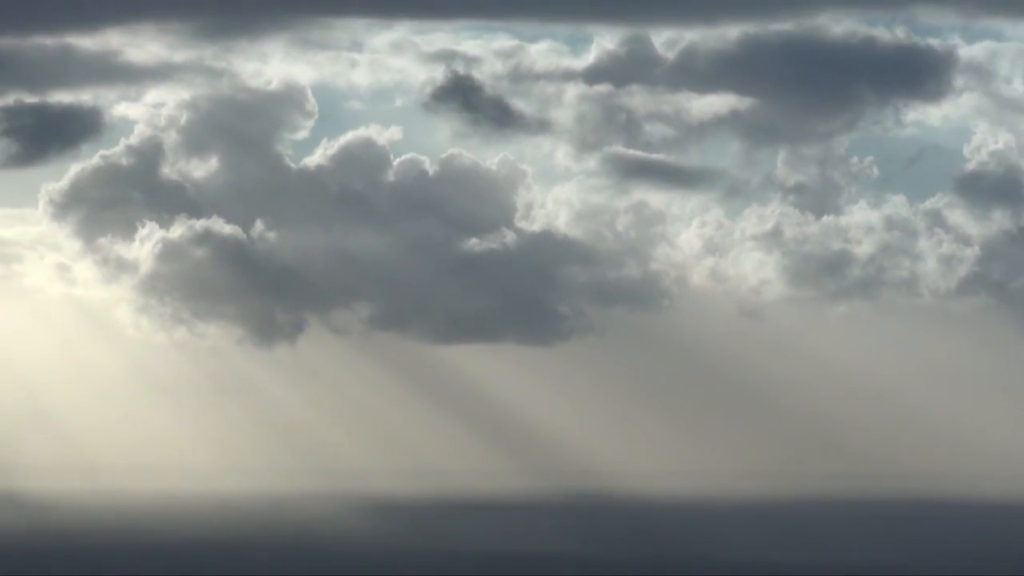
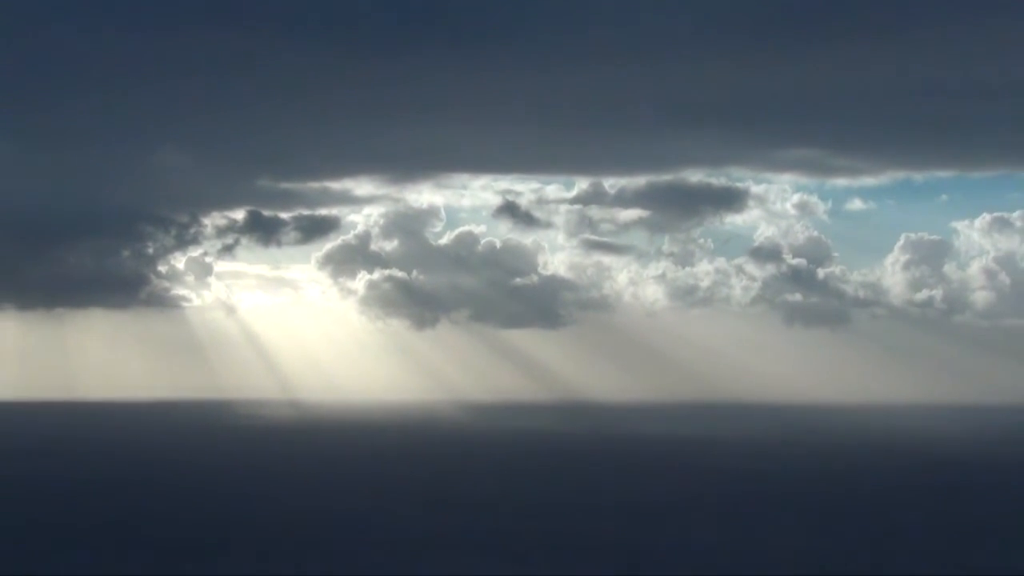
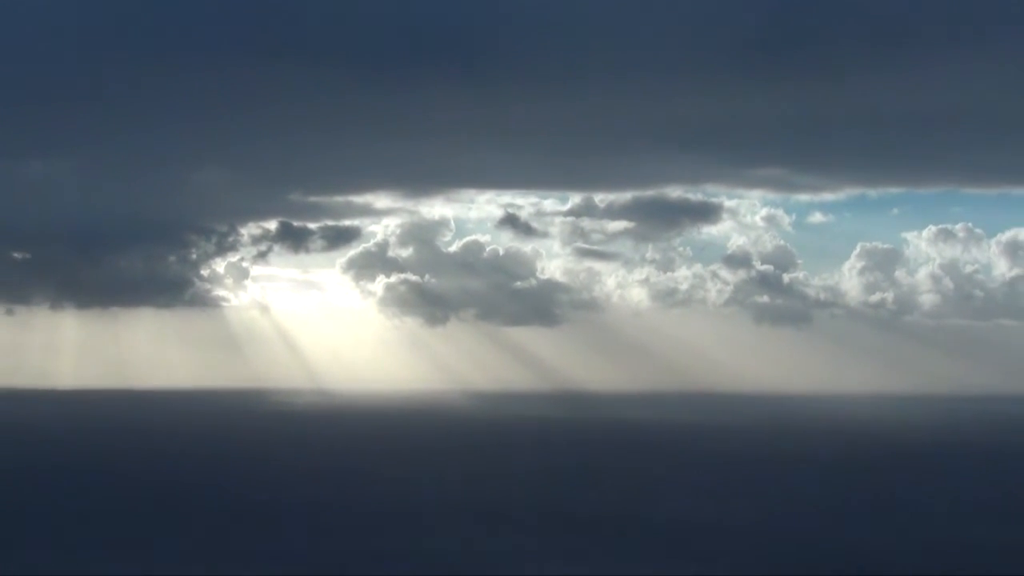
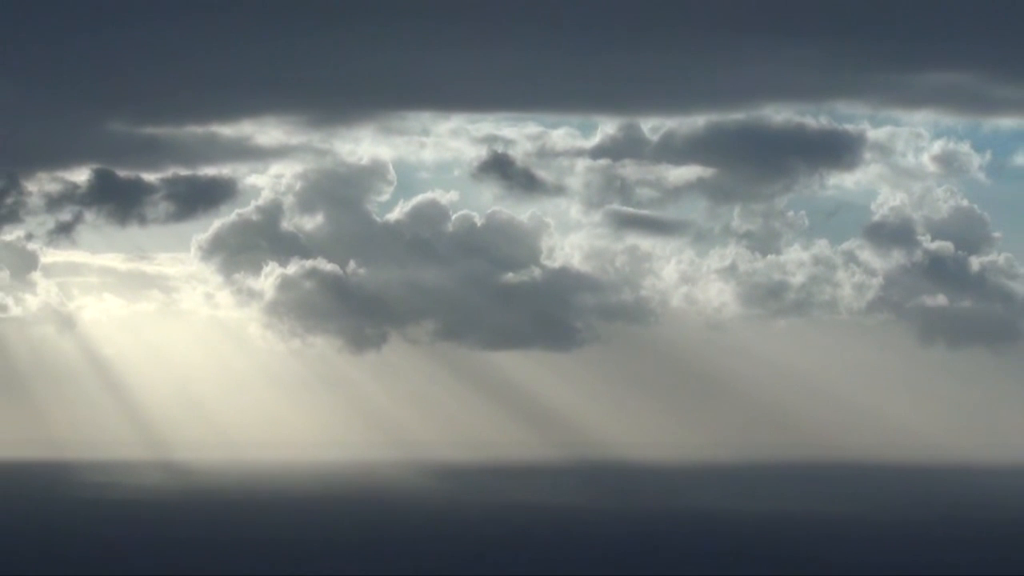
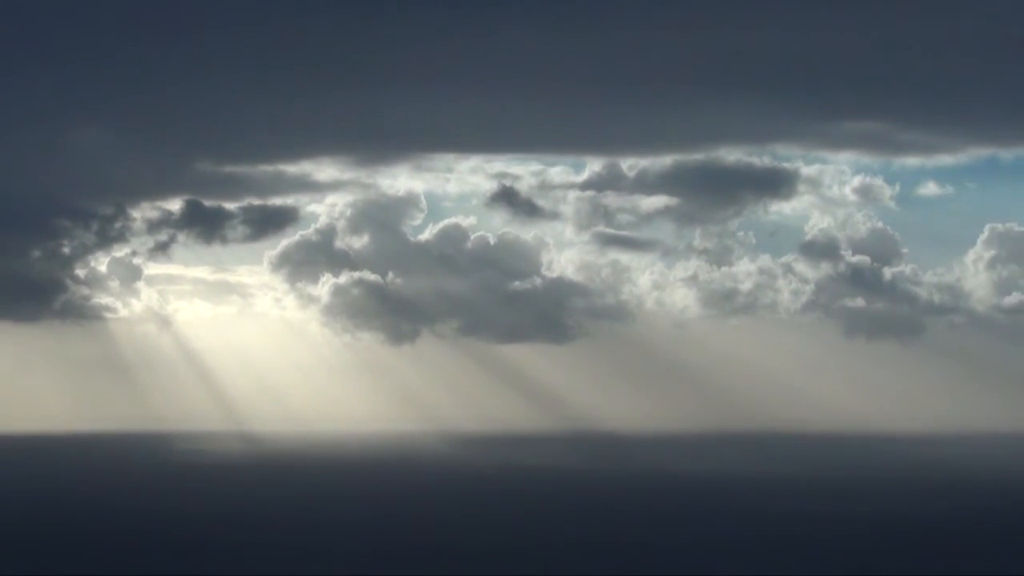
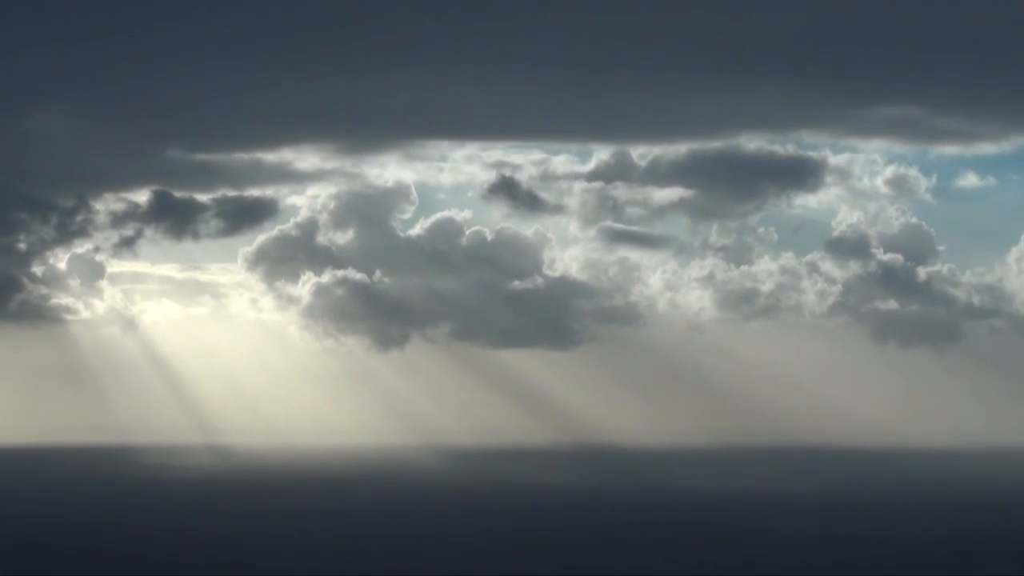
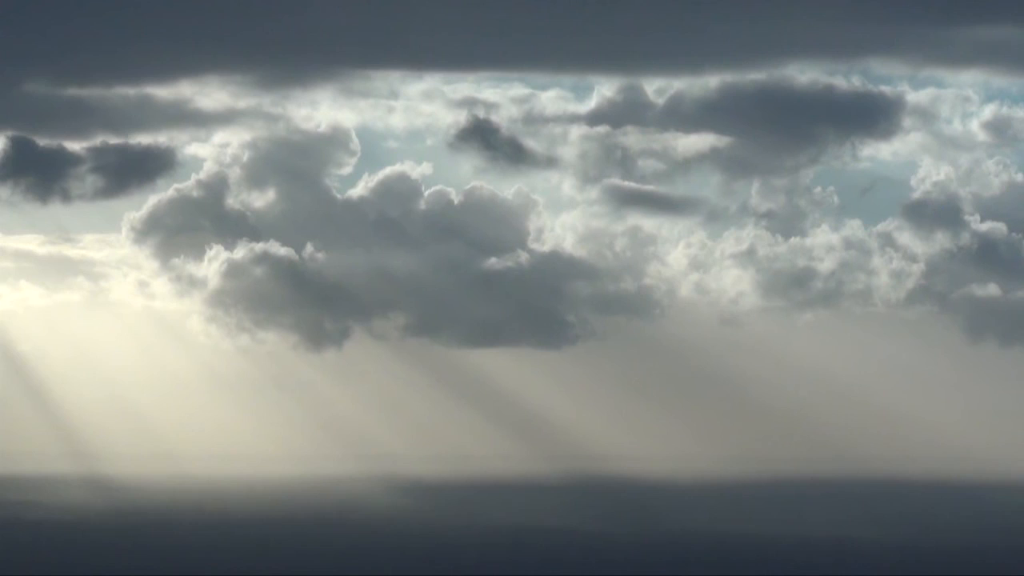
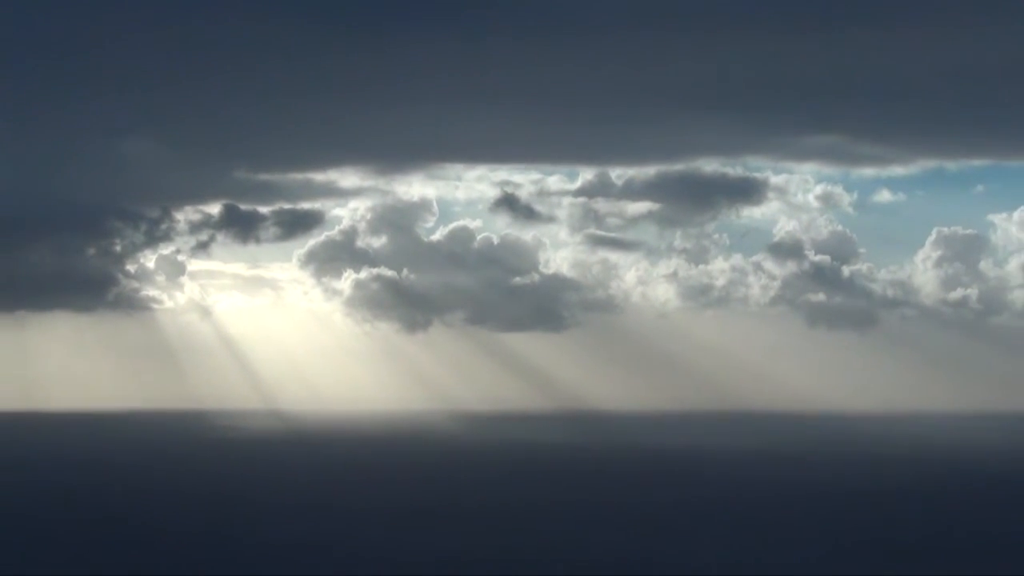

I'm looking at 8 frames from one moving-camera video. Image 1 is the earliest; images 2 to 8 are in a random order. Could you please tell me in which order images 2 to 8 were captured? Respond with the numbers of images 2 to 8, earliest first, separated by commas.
7, 4, 6, 5, 8, 2, 3
